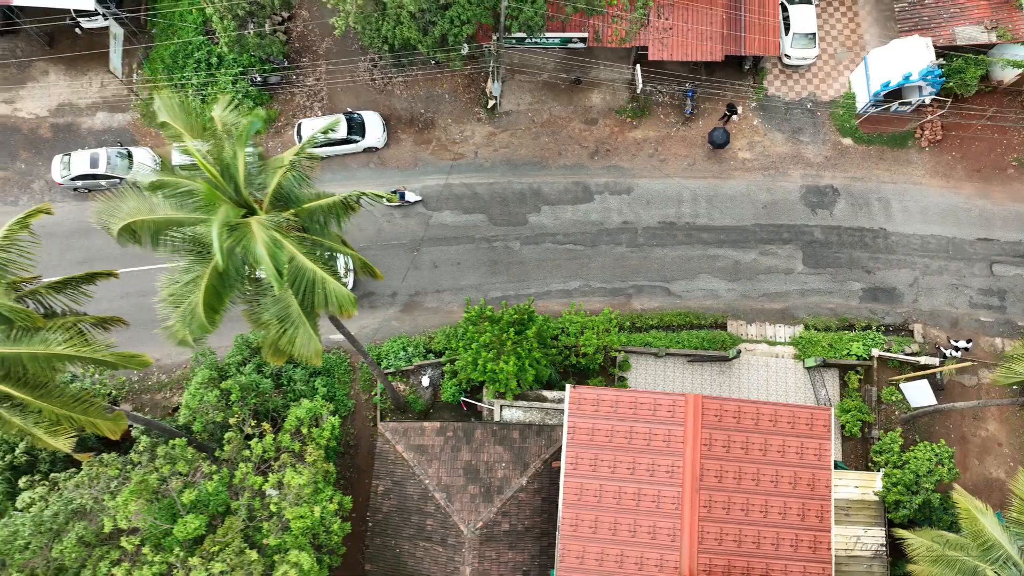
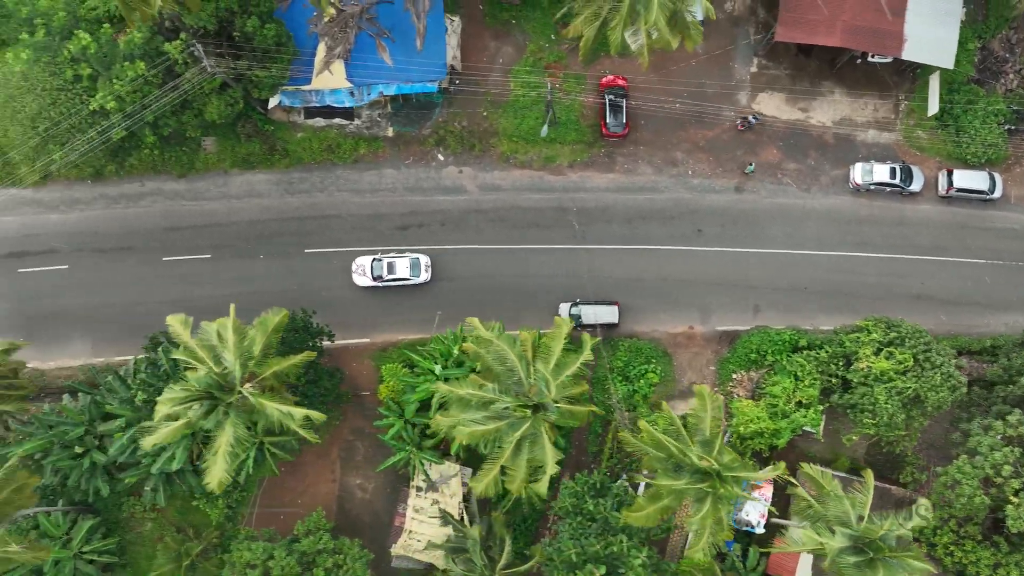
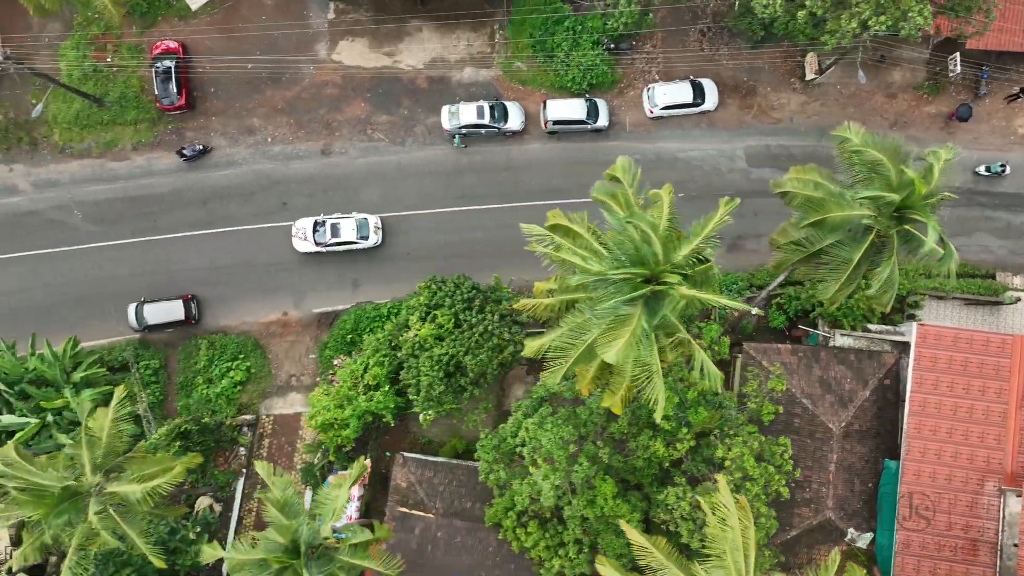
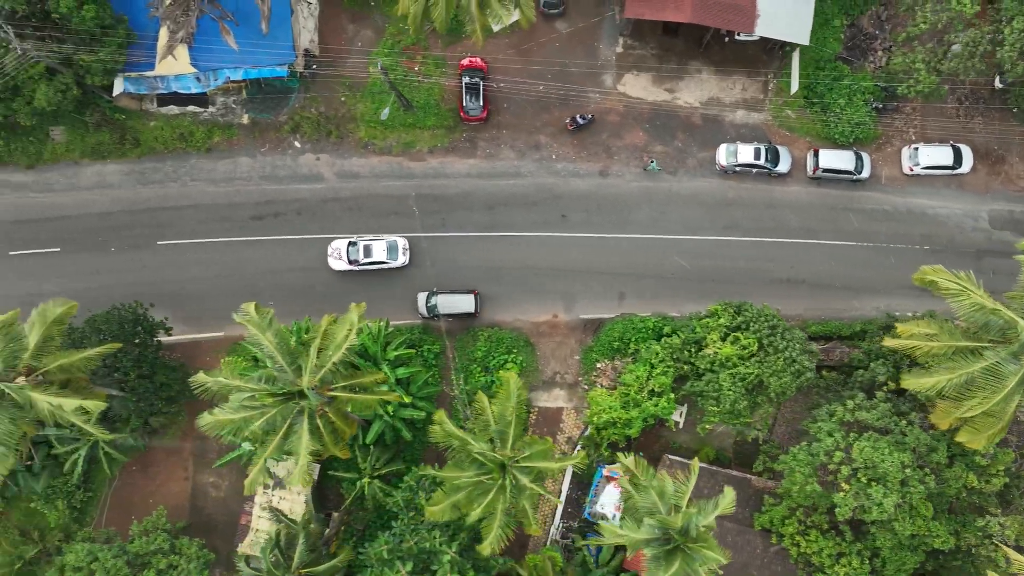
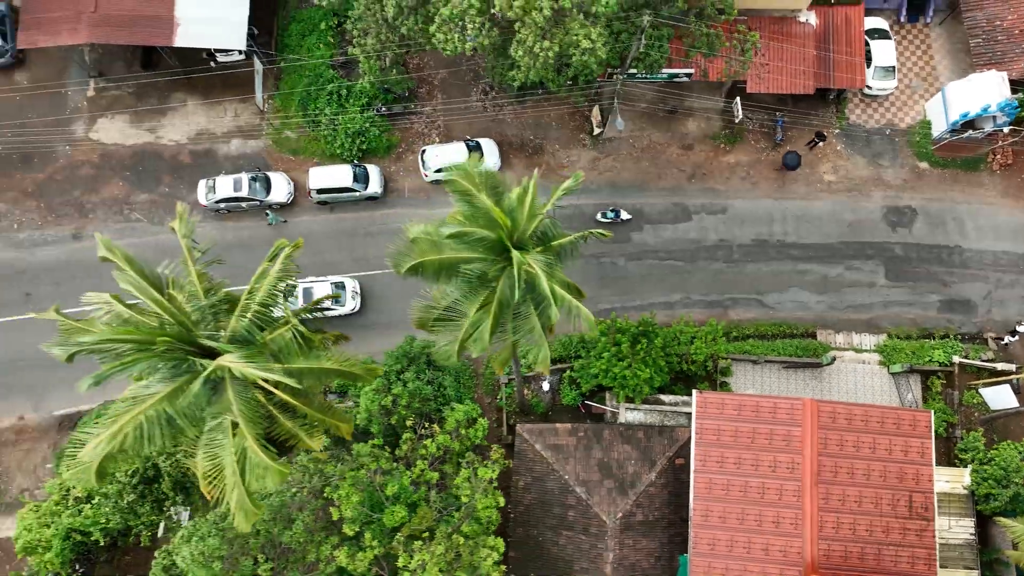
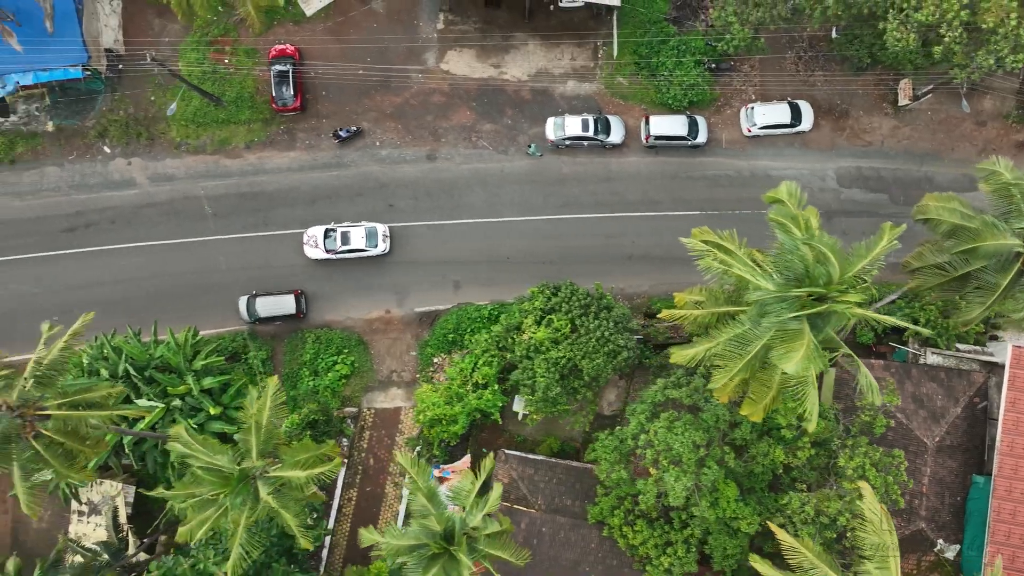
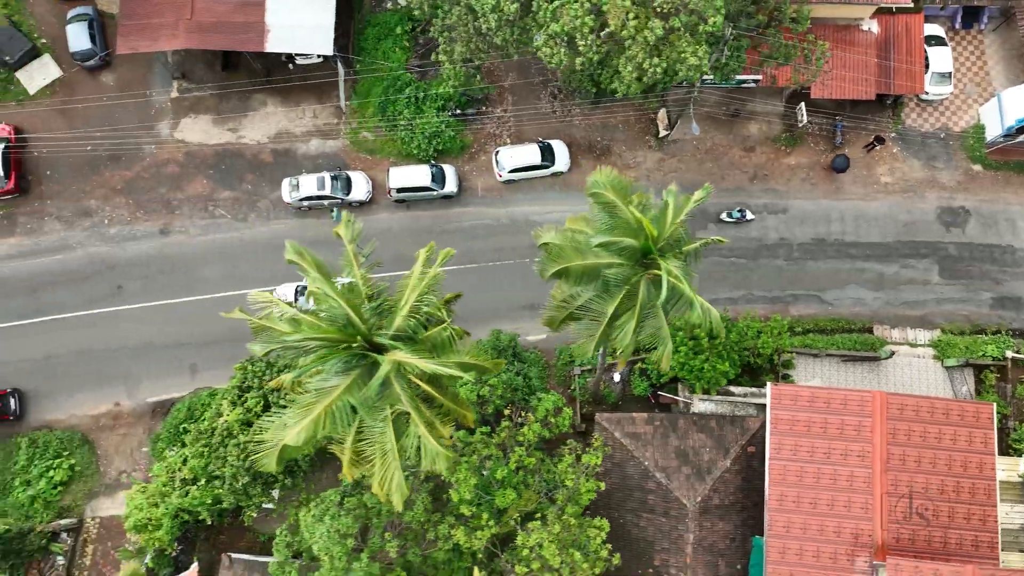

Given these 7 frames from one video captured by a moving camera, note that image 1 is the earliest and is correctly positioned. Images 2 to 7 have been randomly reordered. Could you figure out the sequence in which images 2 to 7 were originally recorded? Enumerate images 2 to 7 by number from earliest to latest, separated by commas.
5, 7, 3, 6, 4, 2
